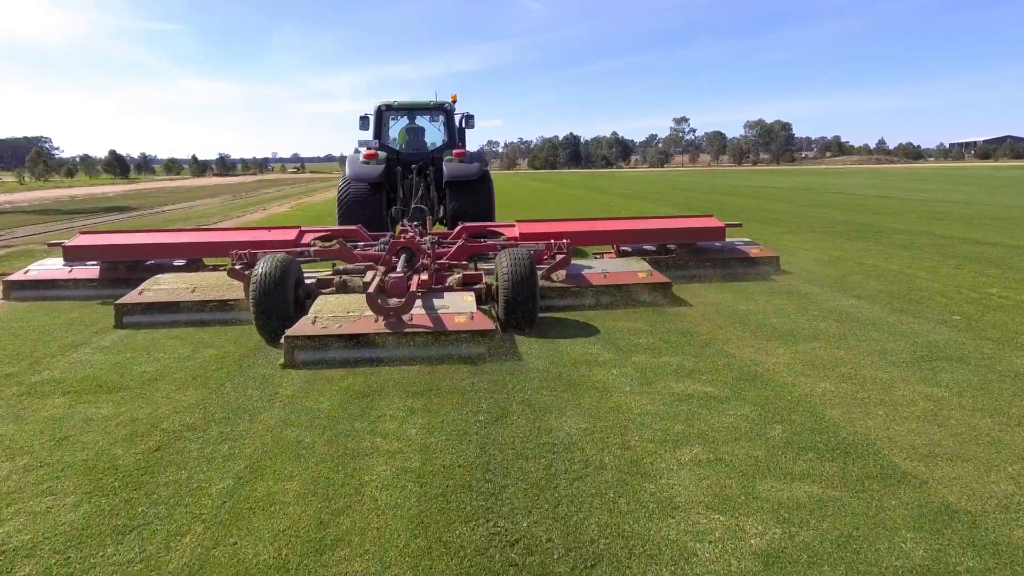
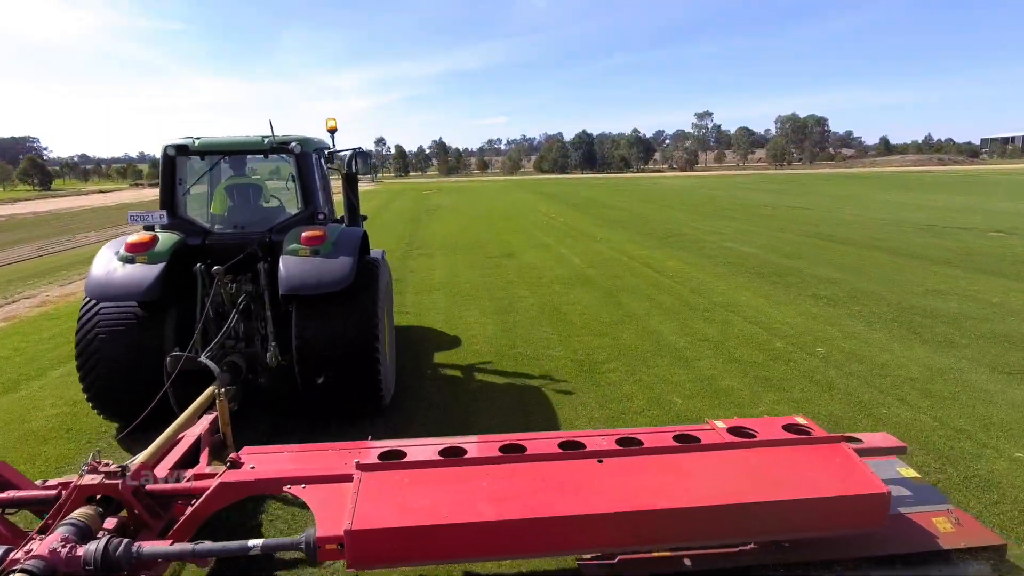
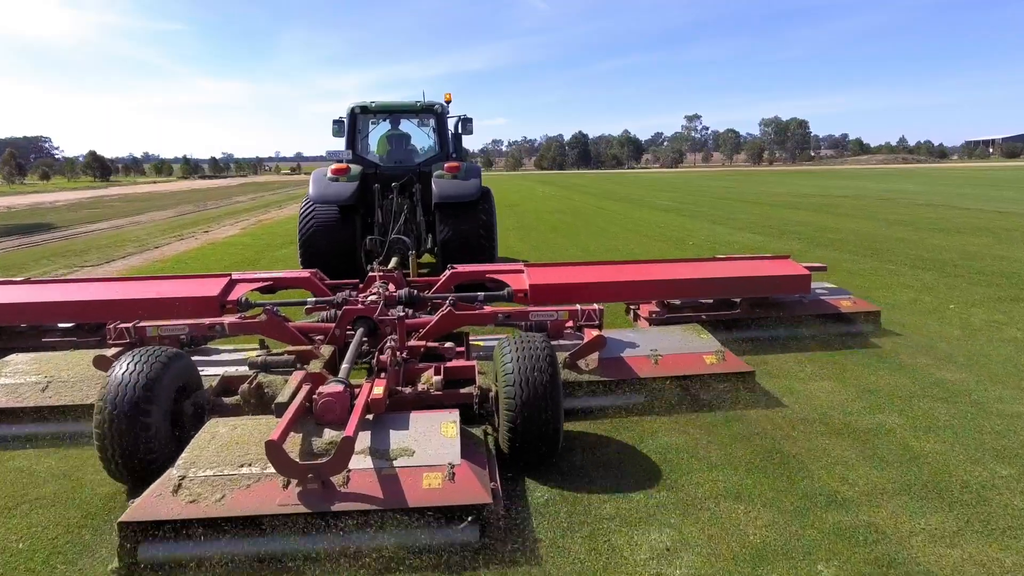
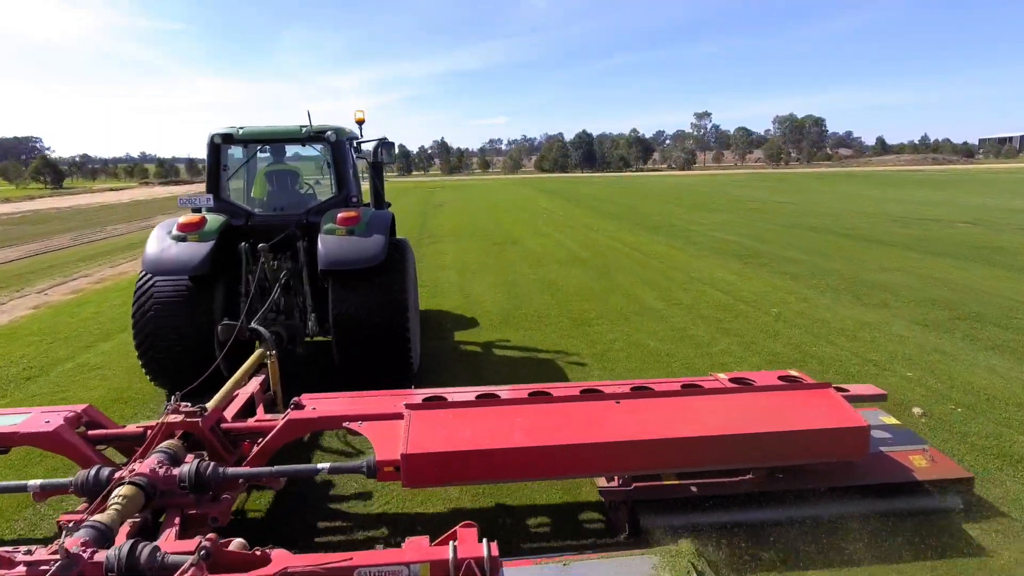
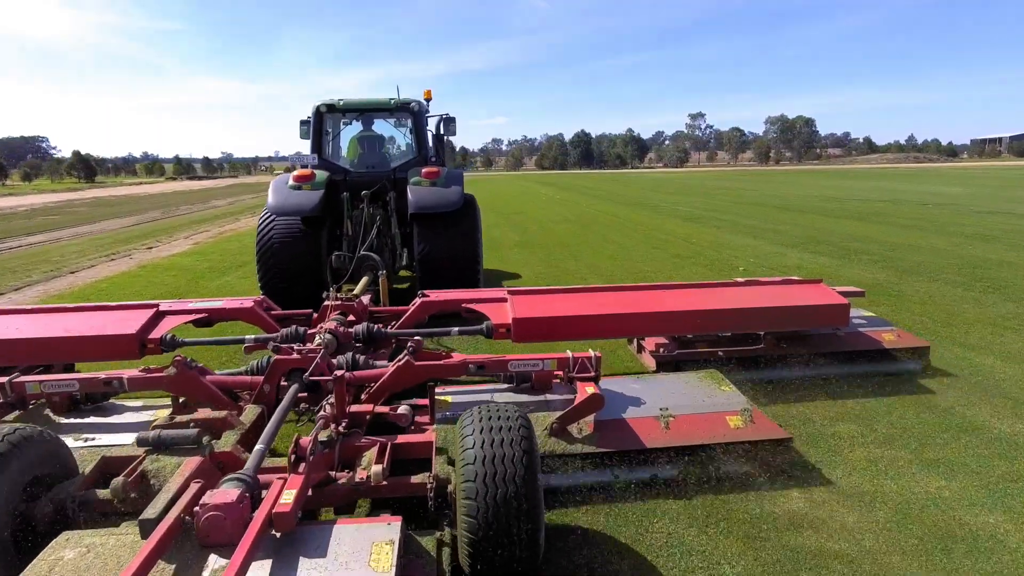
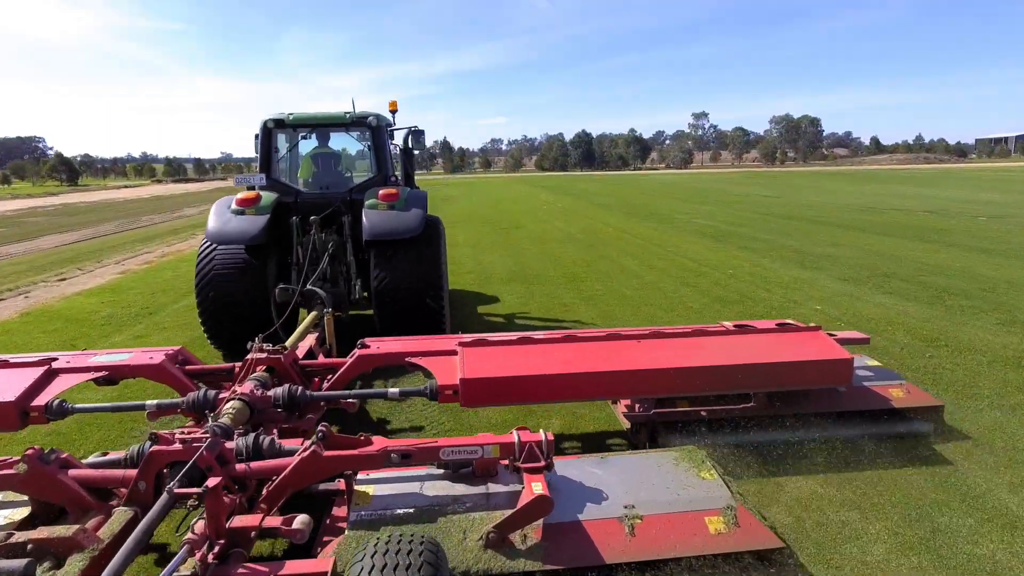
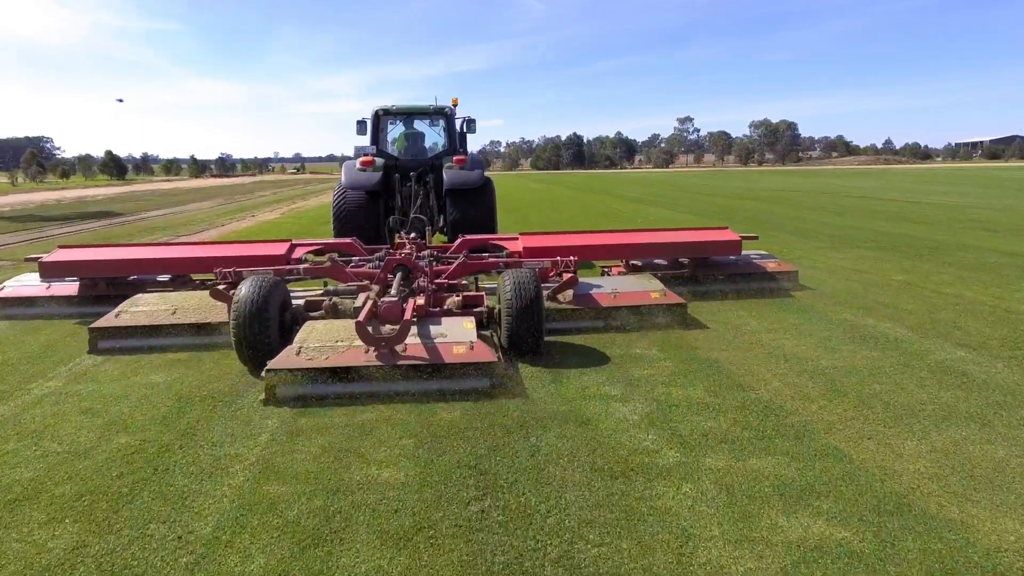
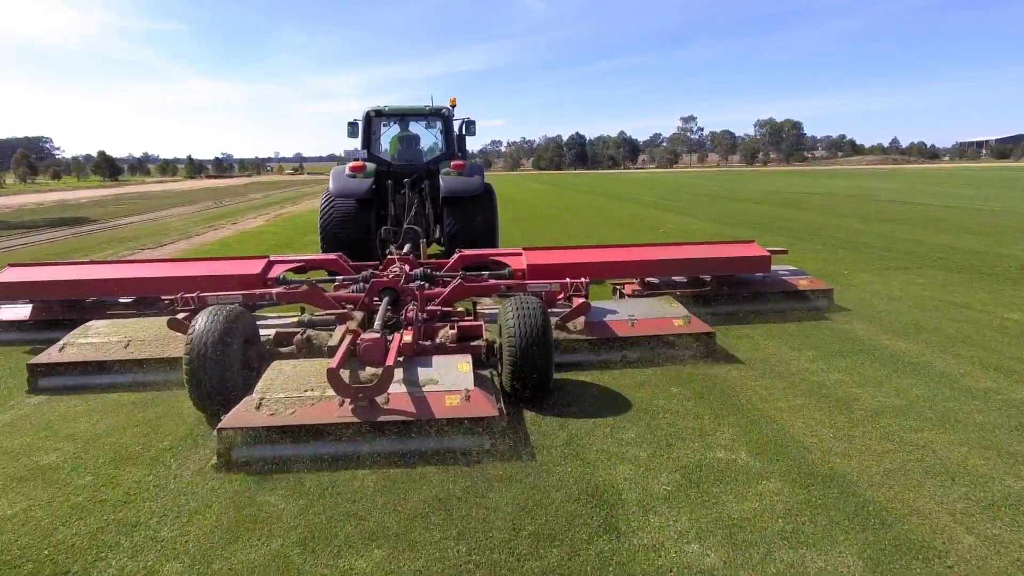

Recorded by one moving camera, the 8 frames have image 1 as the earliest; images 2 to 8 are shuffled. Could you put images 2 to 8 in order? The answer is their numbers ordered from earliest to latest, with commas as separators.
7, 8, 3, 5, 6, 4, 2
